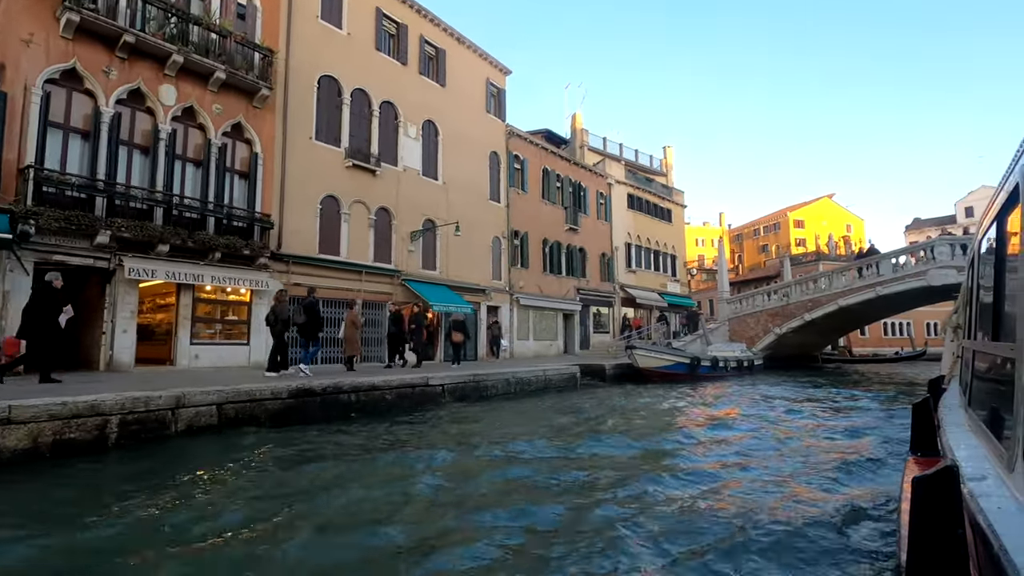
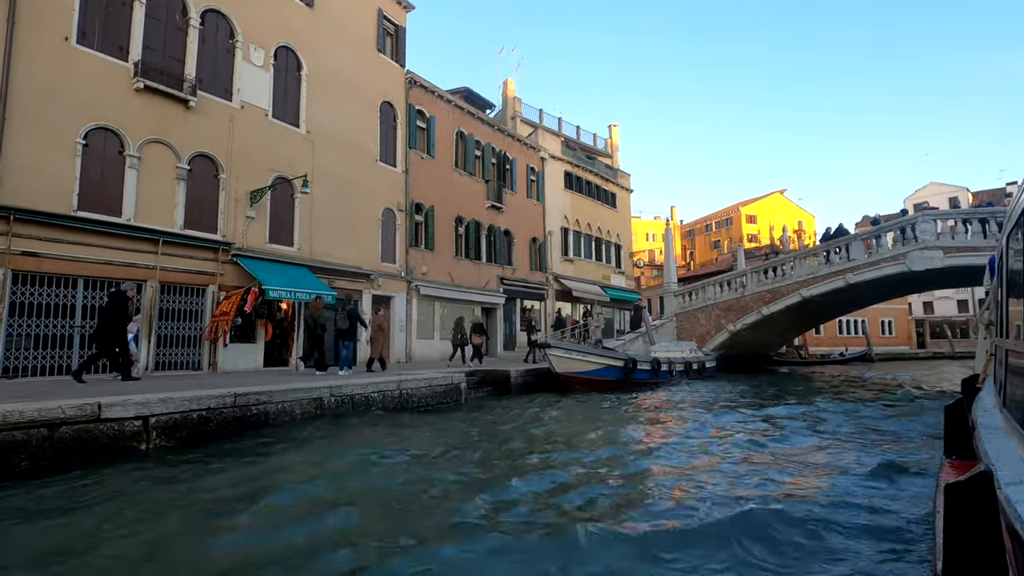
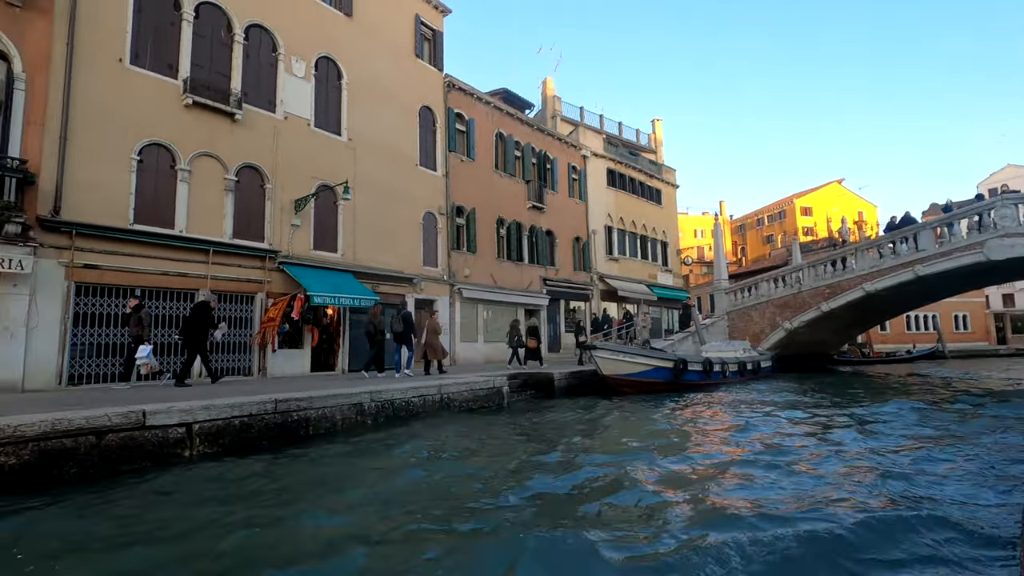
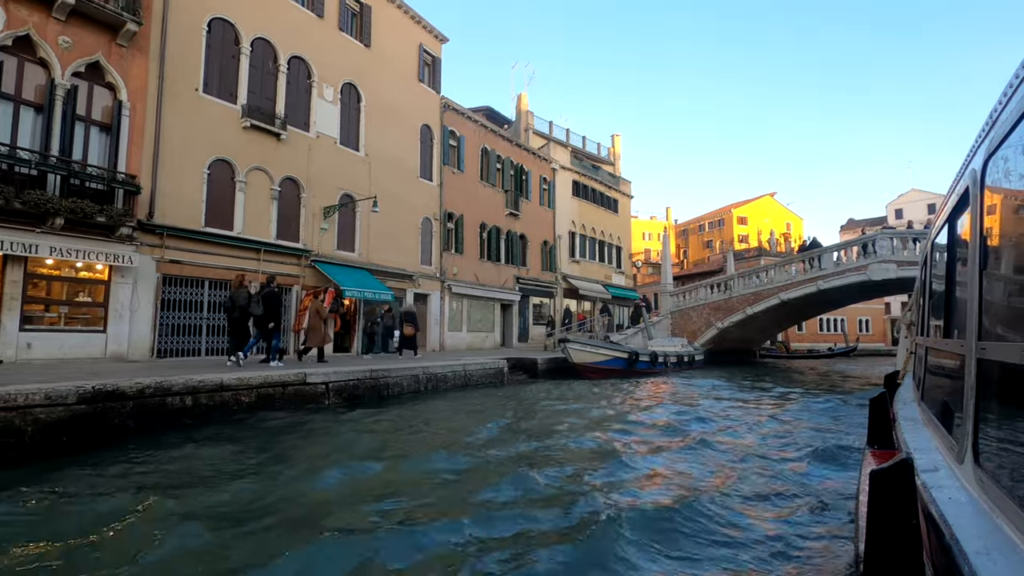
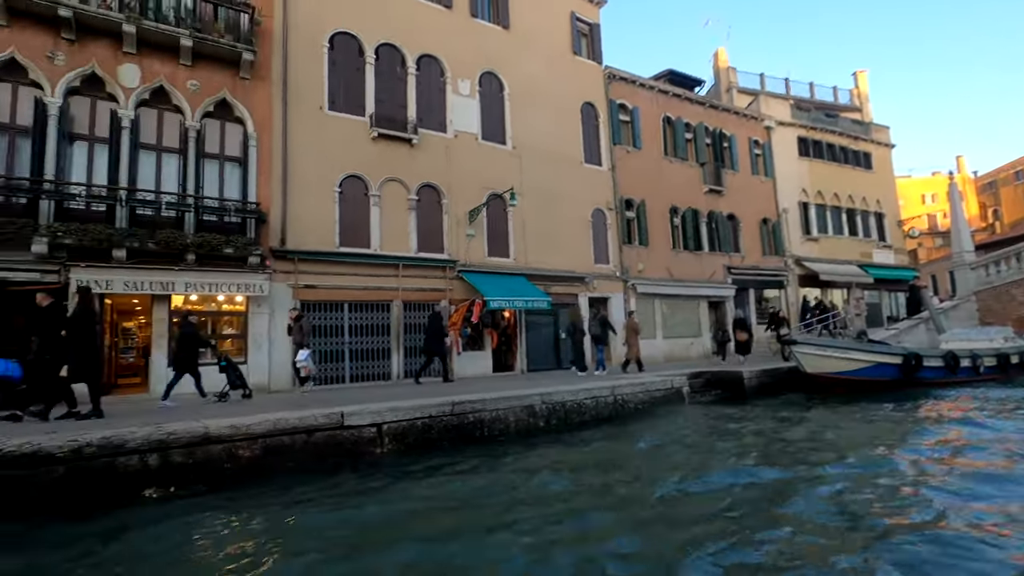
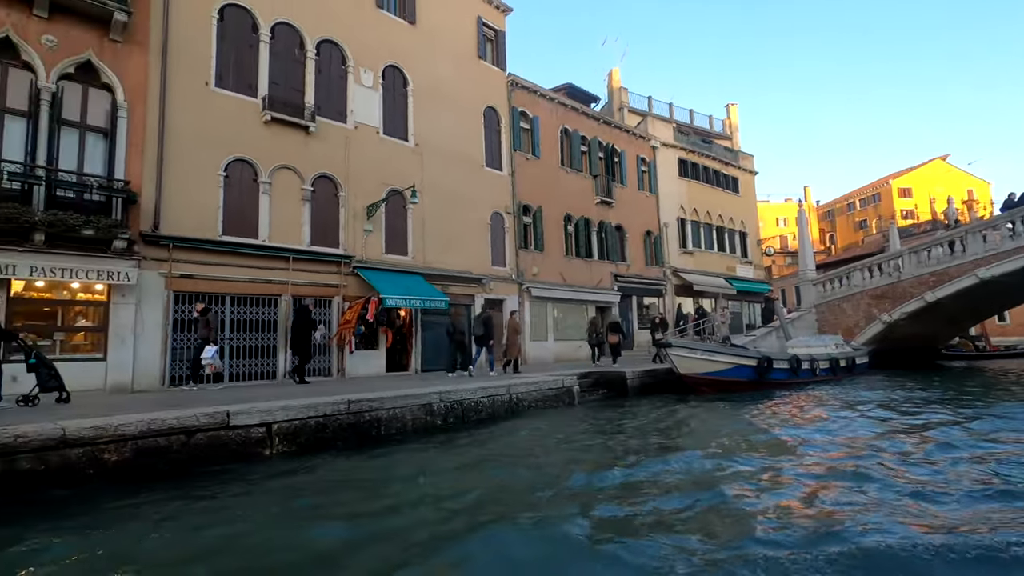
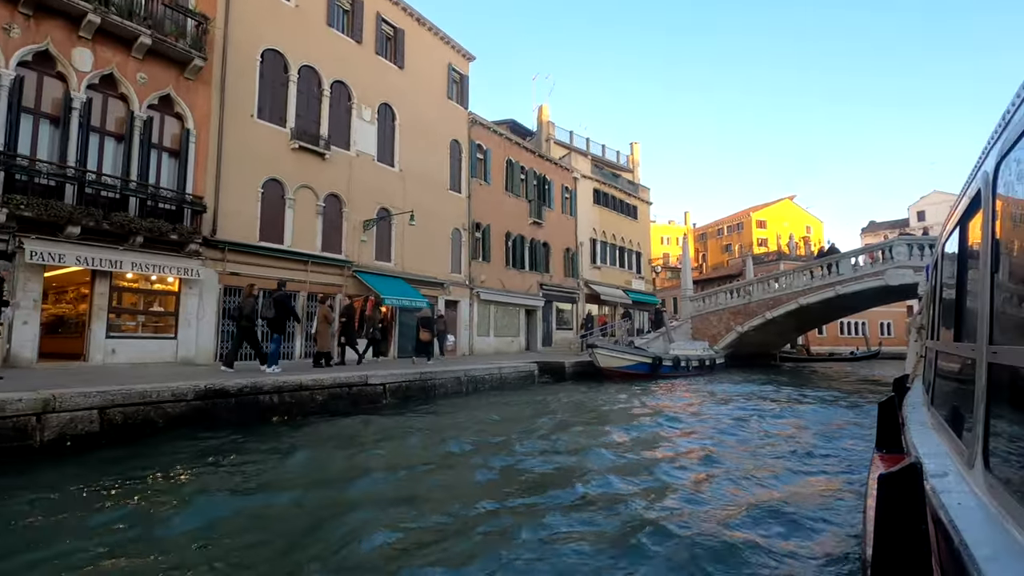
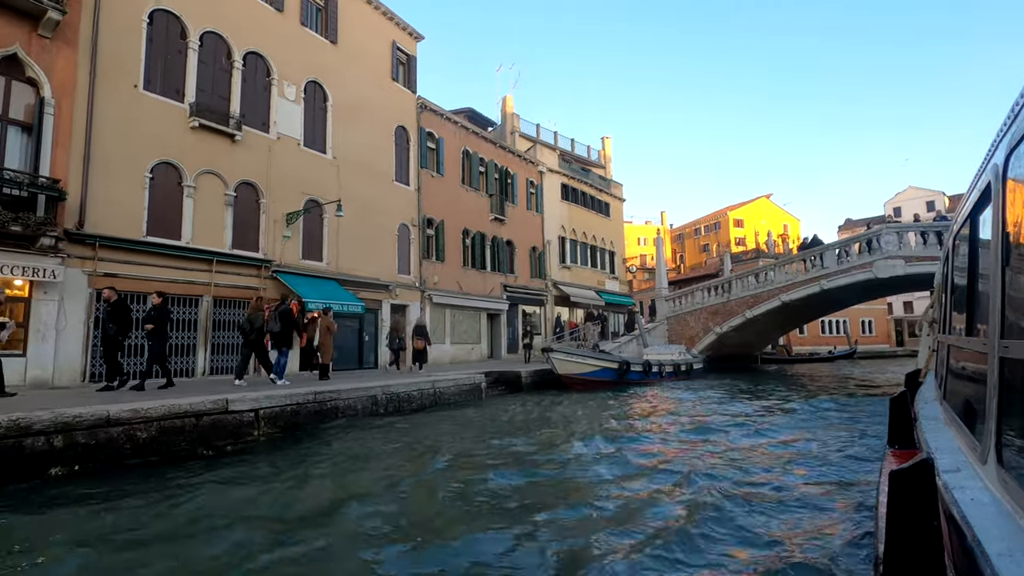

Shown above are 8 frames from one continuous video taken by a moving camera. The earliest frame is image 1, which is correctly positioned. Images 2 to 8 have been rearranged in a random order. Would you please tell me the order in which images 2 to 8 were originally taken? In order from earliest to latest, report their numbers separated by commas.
7, 4, 8, 2, 3, 6, 5
